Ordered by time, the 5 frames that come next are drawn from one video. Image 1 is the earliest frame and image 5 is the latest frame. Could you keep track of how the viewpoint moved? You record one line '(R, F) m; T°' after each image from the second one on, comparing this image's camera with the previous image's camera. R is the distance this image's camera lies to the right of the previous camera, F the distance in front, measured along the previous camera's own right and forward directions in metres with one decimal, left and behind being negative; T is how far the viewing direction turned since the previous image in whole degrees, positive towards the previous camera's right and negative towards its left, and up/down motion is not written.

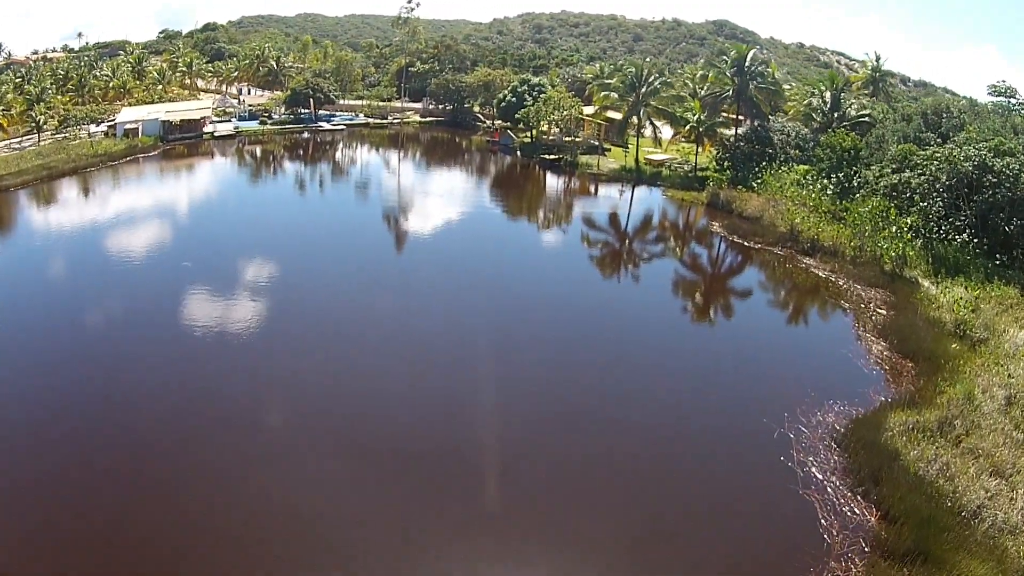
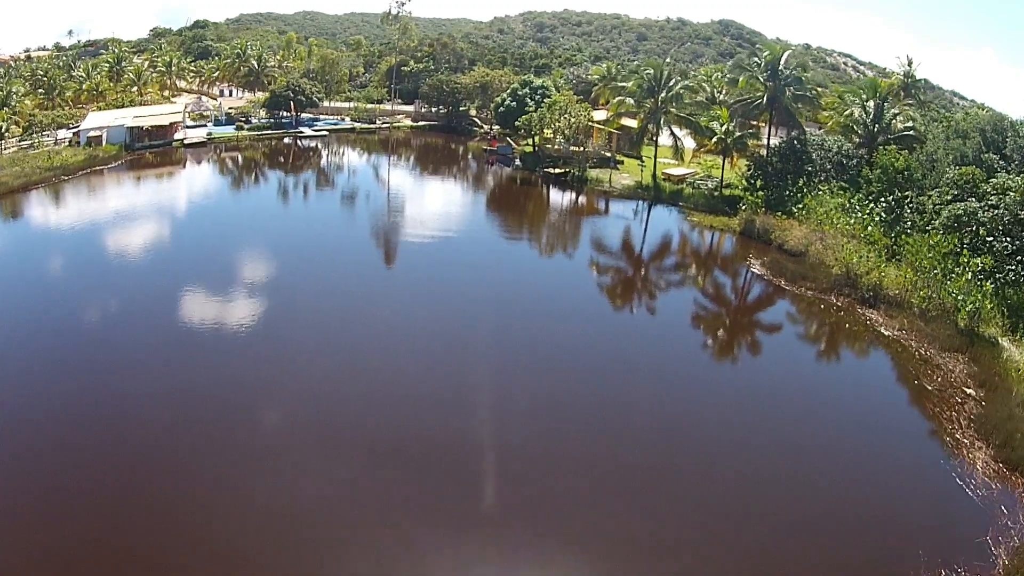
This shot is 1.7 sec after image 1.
(+0.1, +3.6) m; 0°
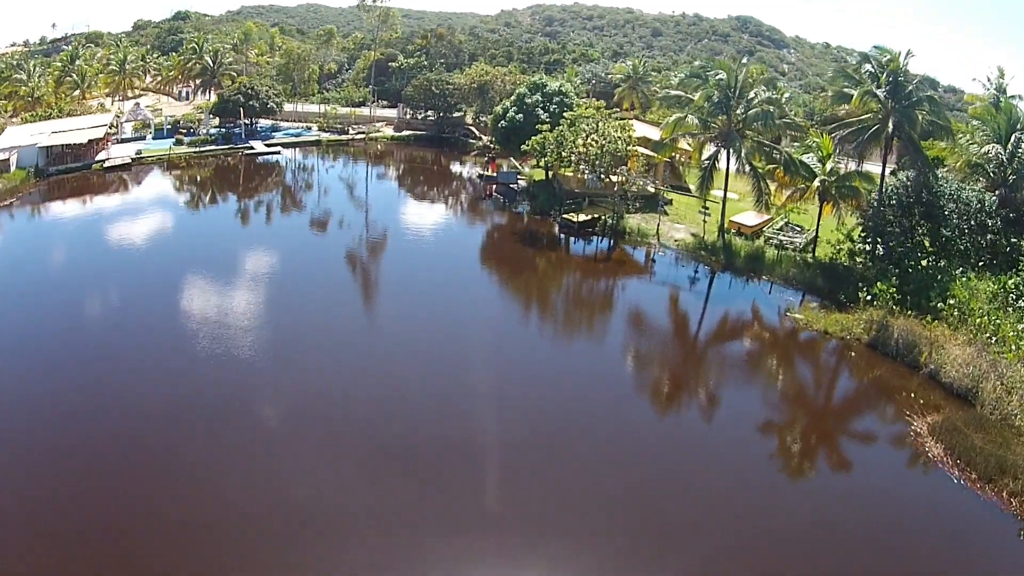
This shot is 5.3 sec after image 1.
(+0.1, +7.8) m; 0°
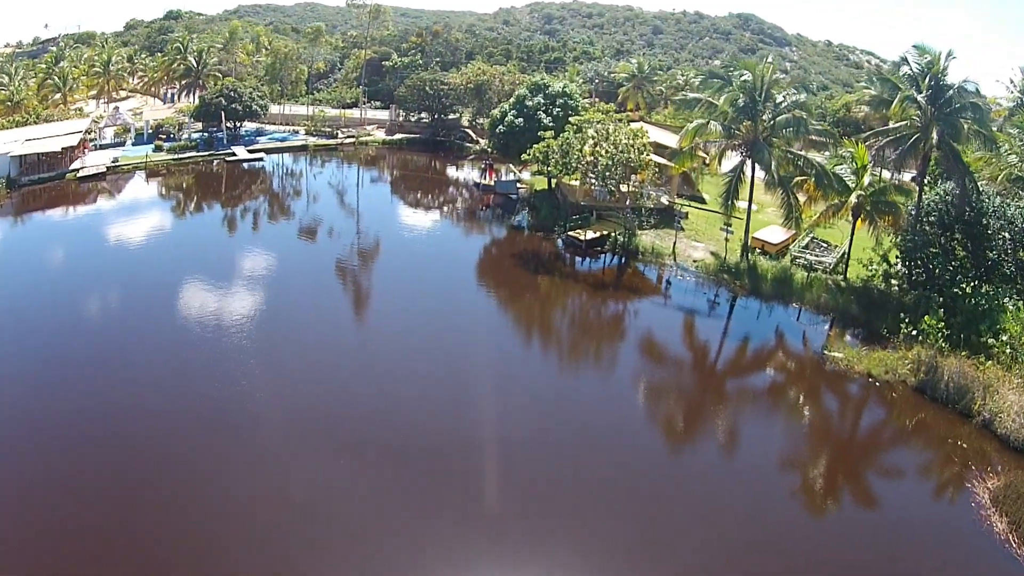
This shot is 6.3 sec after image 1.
(0.0, +1.8) m; 0°
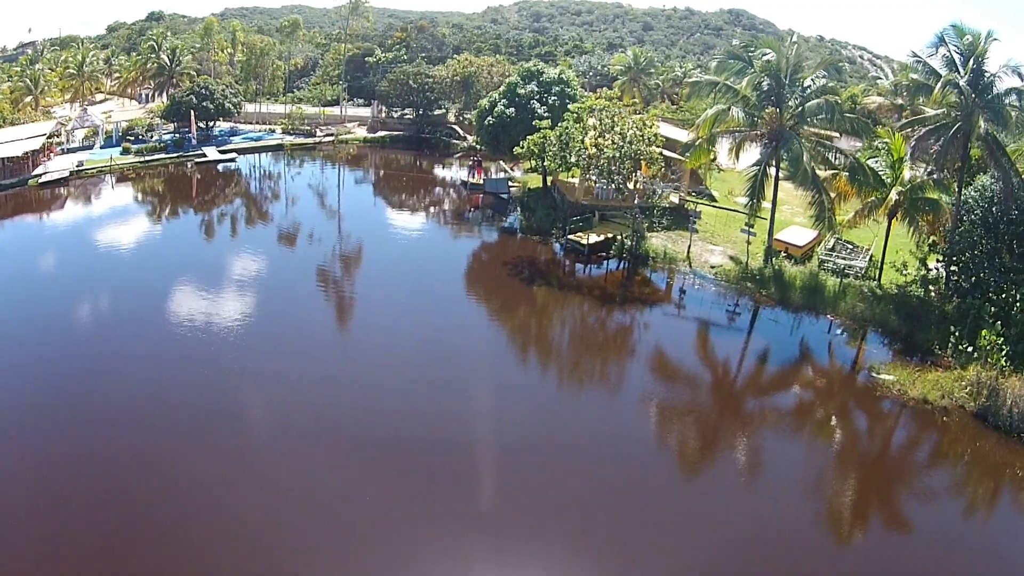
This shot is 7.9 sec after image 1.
(0.0, +1.9) m; +1°
